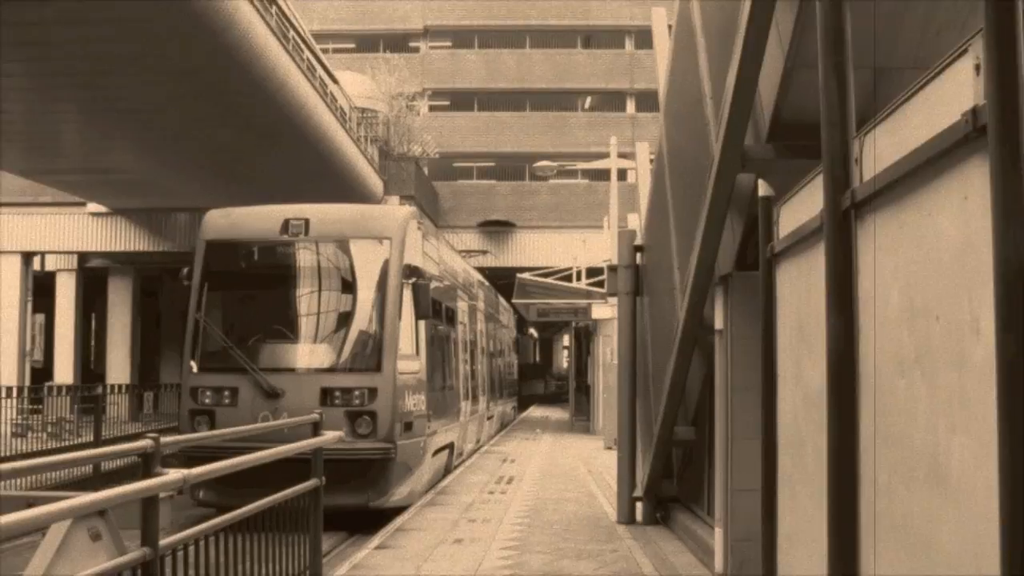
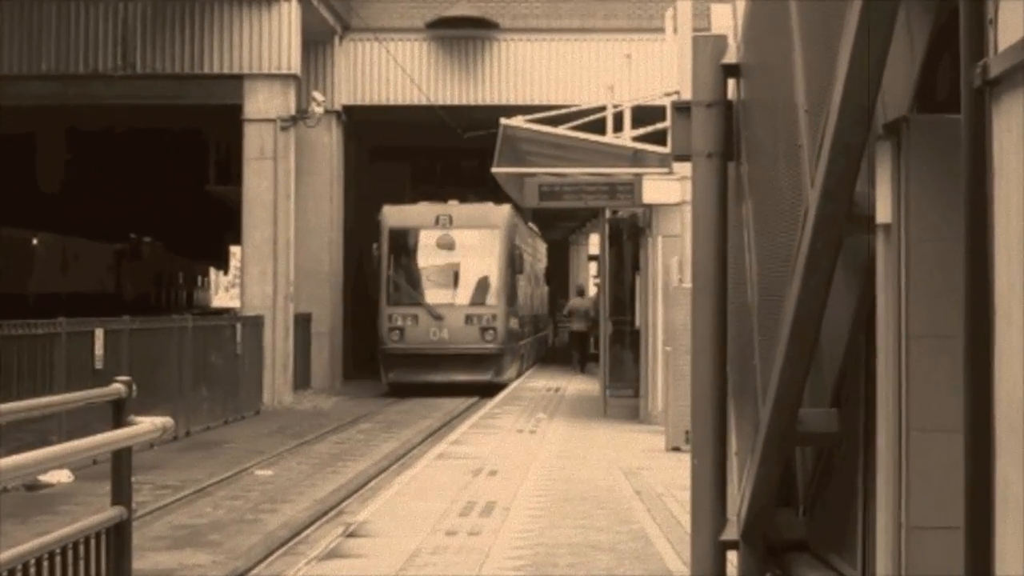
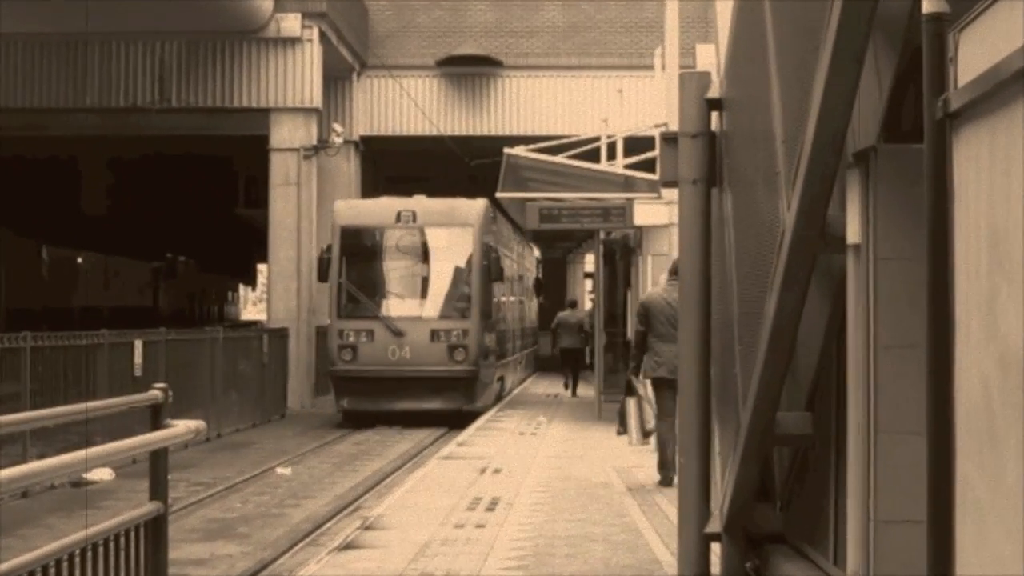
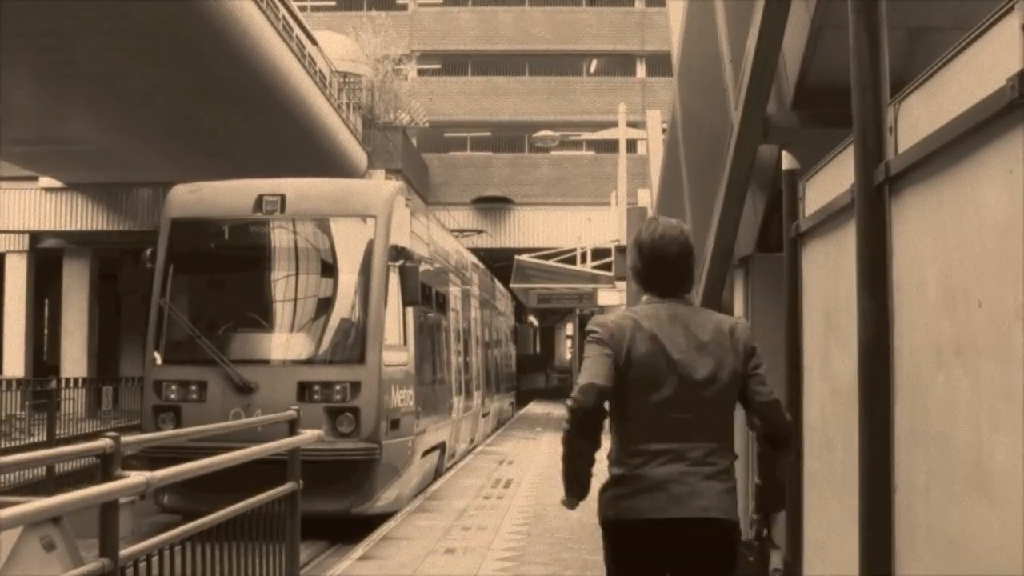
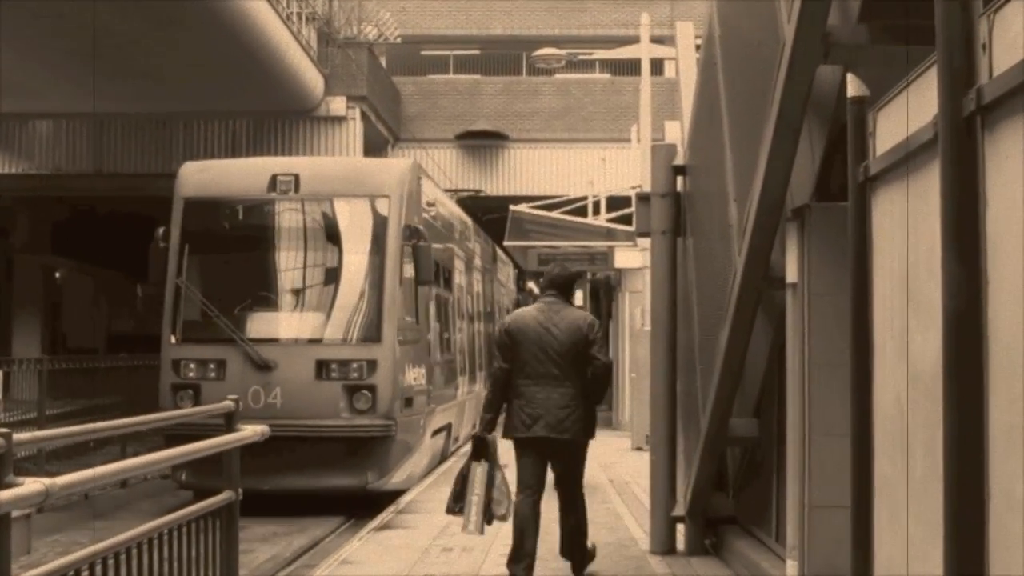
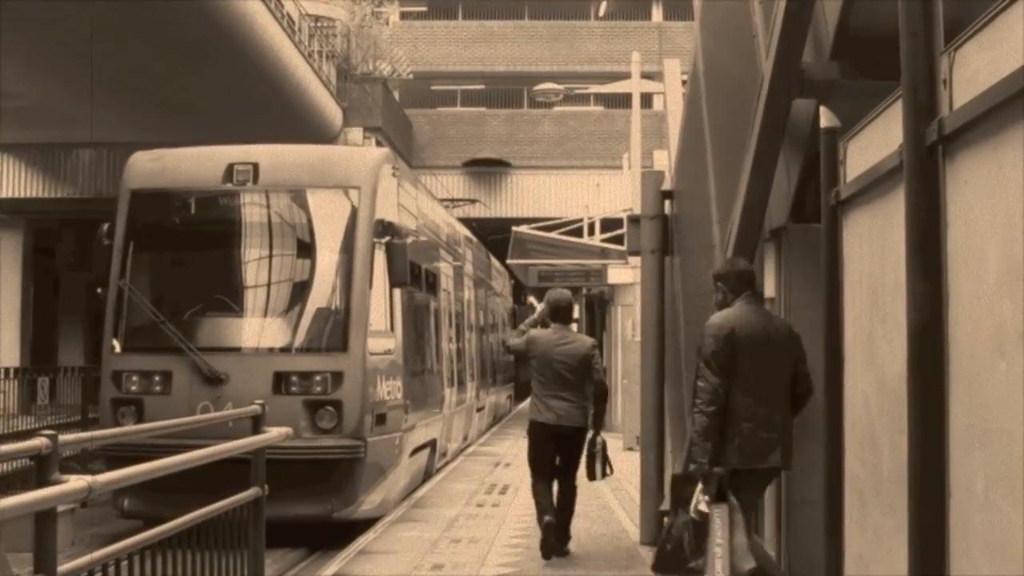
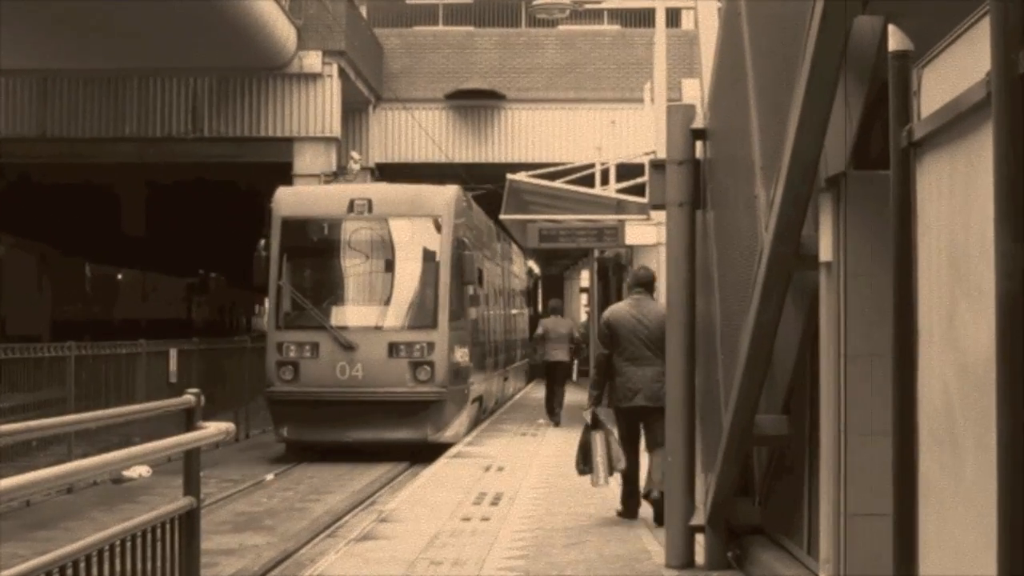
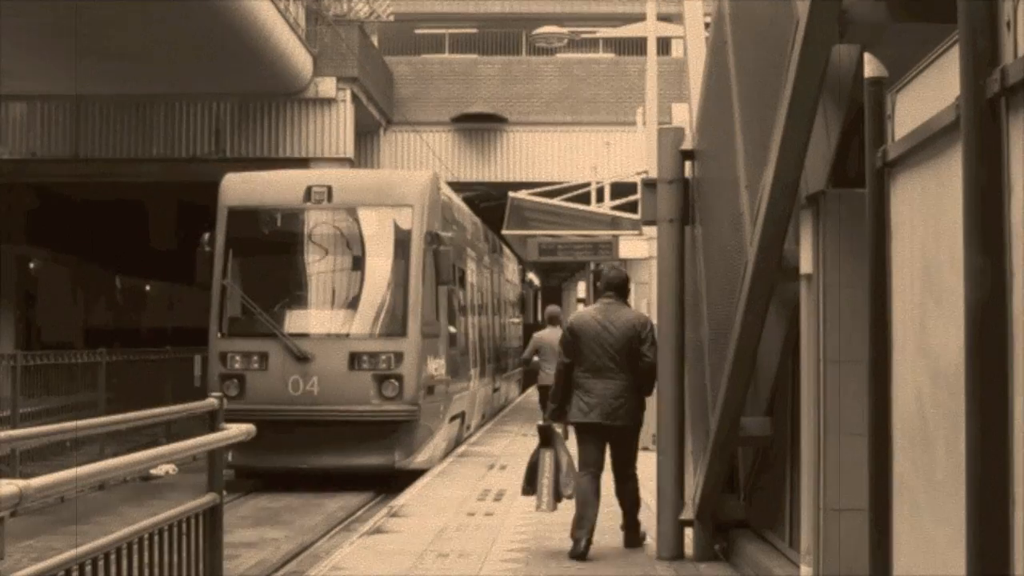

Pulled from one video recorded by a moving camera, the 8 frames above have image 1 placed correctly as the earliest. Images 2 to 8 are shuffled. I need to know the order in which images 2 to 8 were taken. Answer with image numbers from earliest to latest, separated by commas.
4, 6, 5, 8, 7, 3, 2
